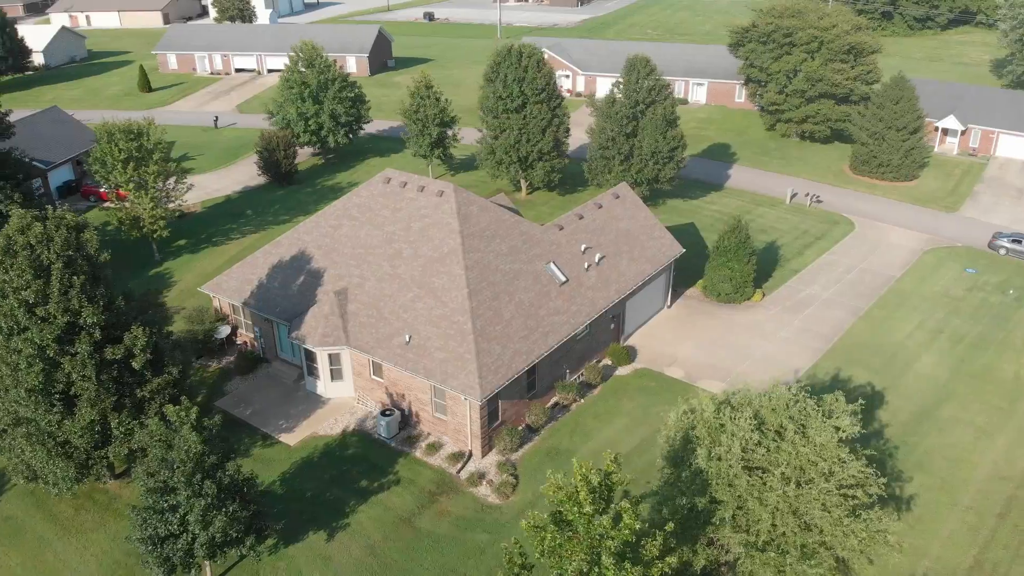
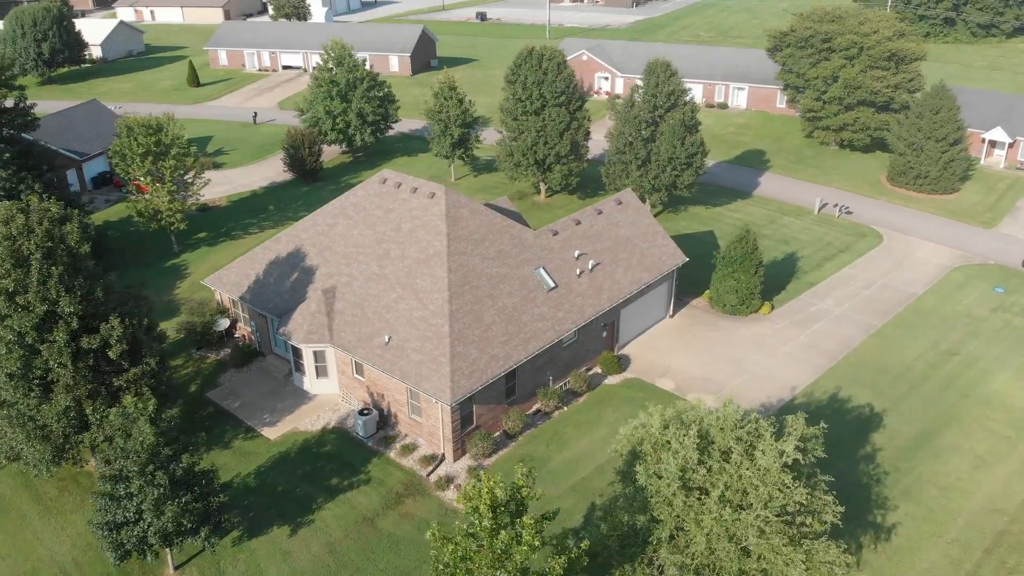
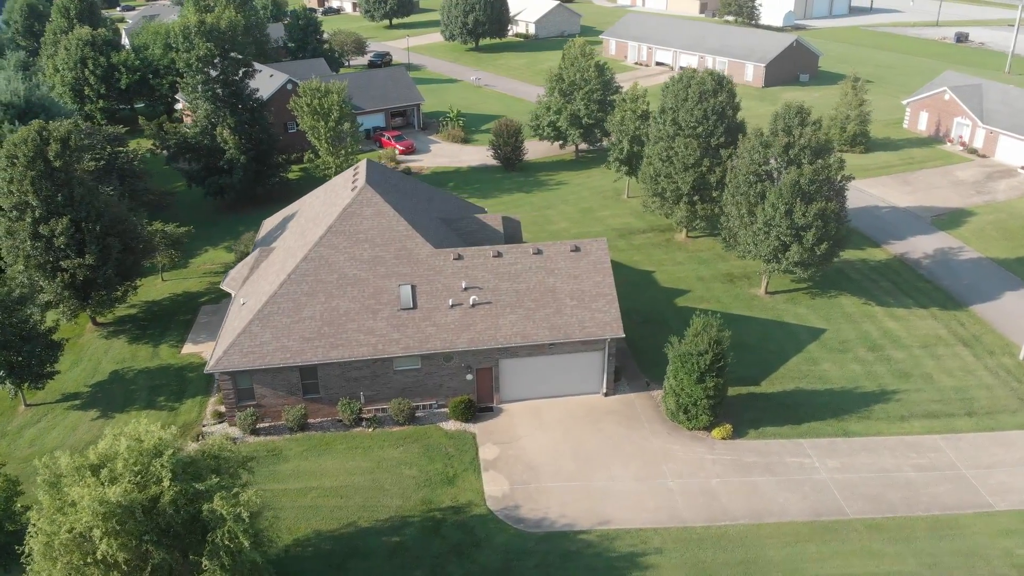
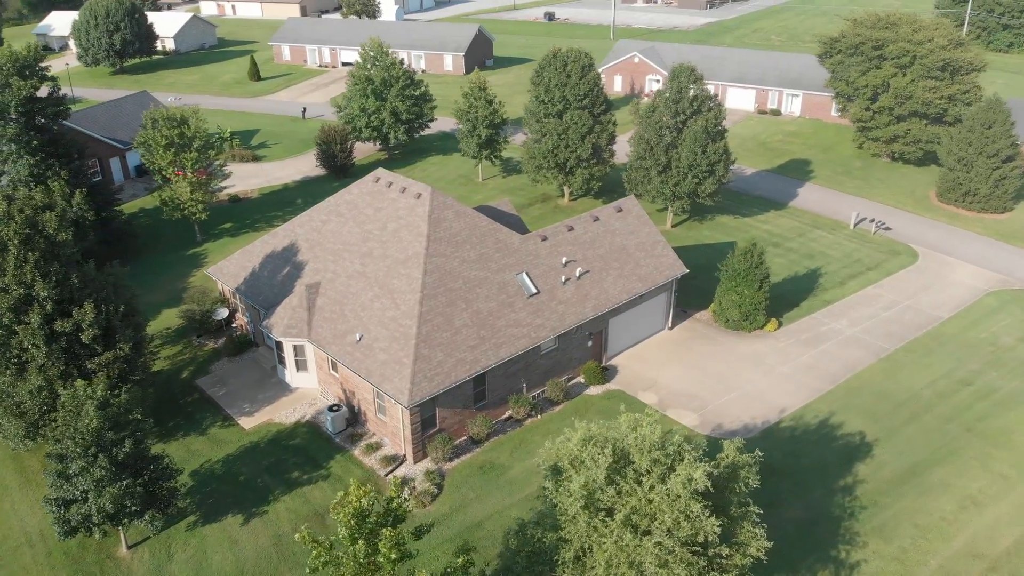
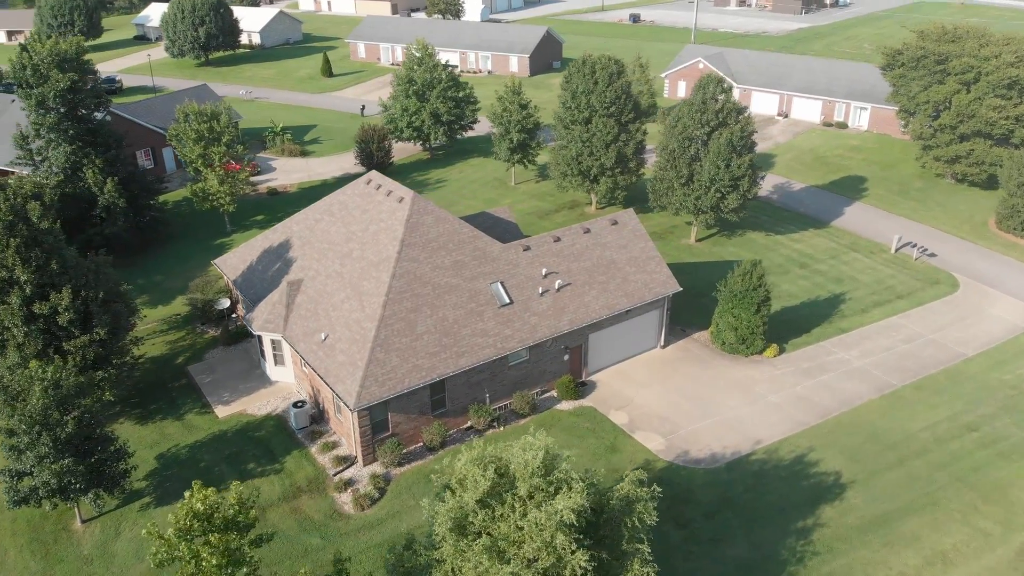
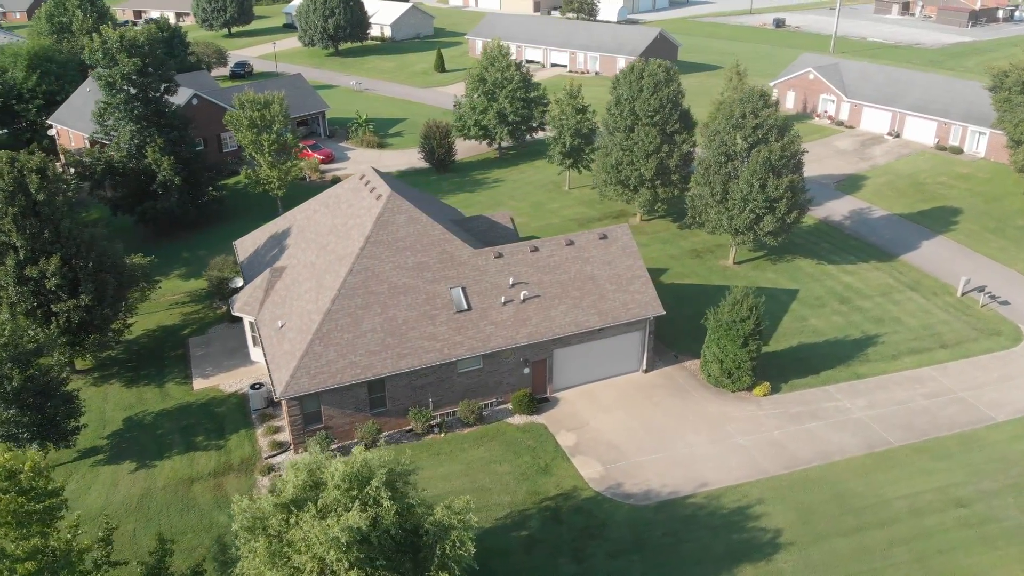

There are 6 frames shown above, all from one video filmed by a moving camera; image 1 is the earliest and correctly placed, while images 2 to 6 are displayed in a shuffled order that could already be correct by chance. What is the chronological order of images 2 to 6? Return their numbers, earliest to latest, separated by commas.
2, 4, 5, 6, 3
